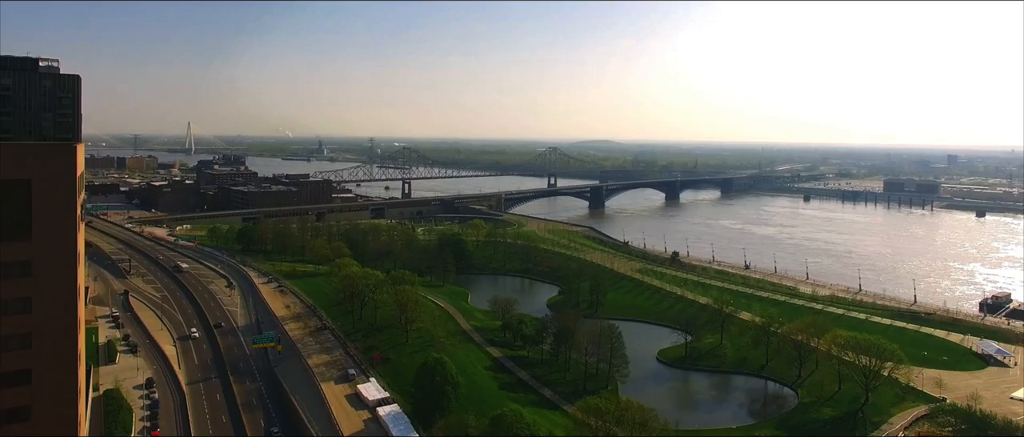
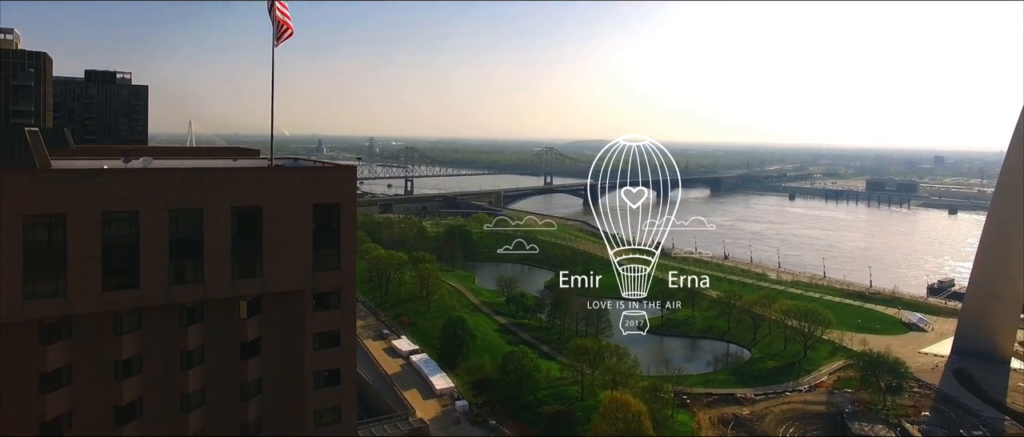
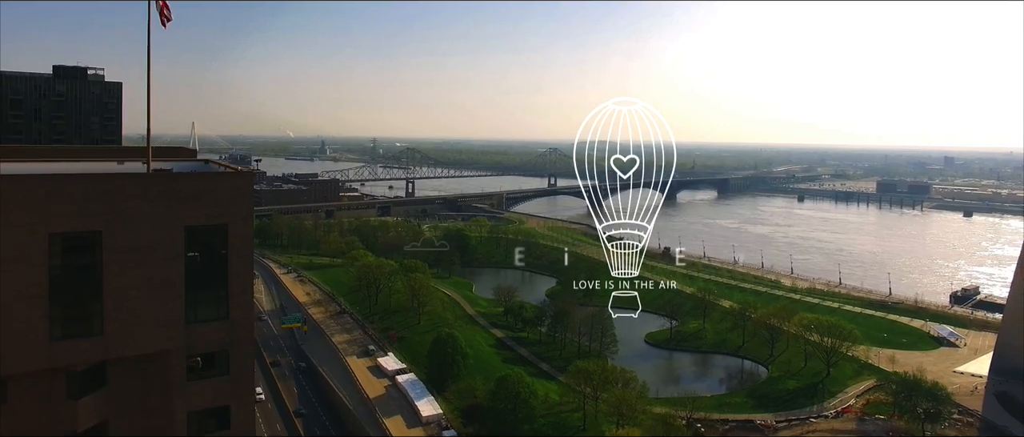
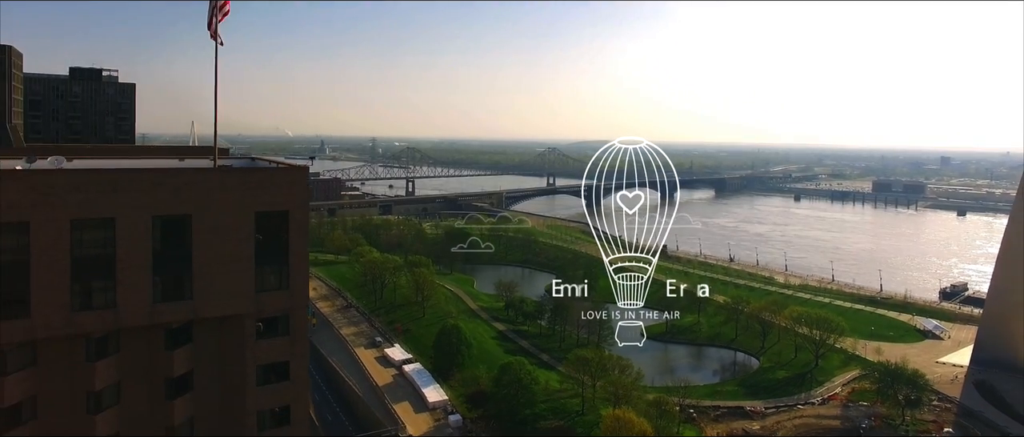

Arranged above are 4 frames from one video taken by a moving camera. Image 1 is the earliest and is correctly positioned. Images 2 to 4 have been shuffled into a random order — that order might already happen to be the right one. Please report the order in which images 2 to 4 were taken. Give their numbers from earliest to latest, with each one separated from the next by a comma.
3, 4, 2
